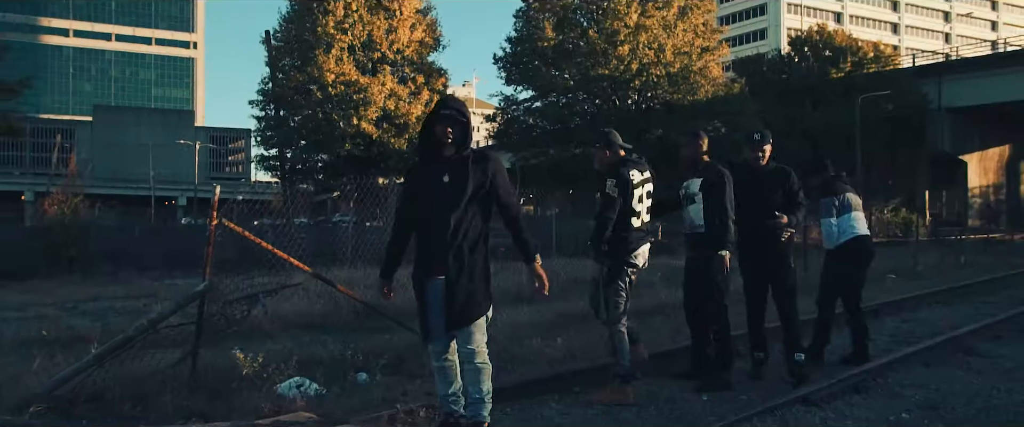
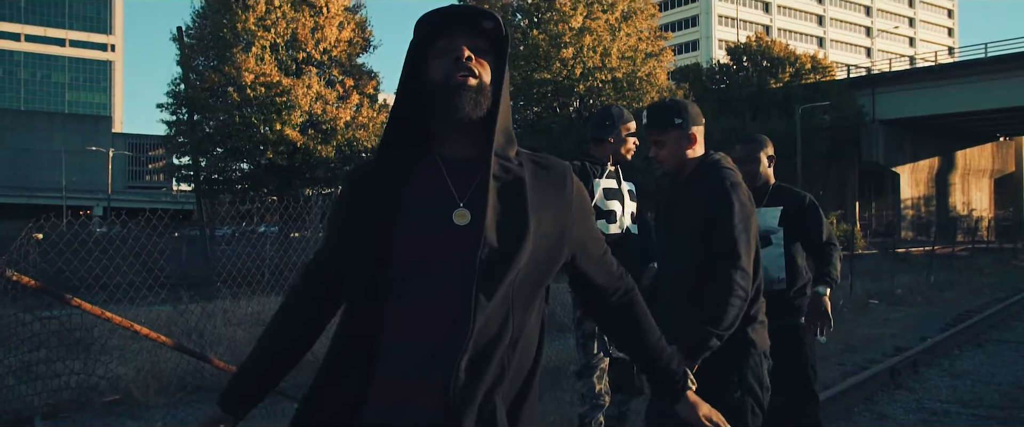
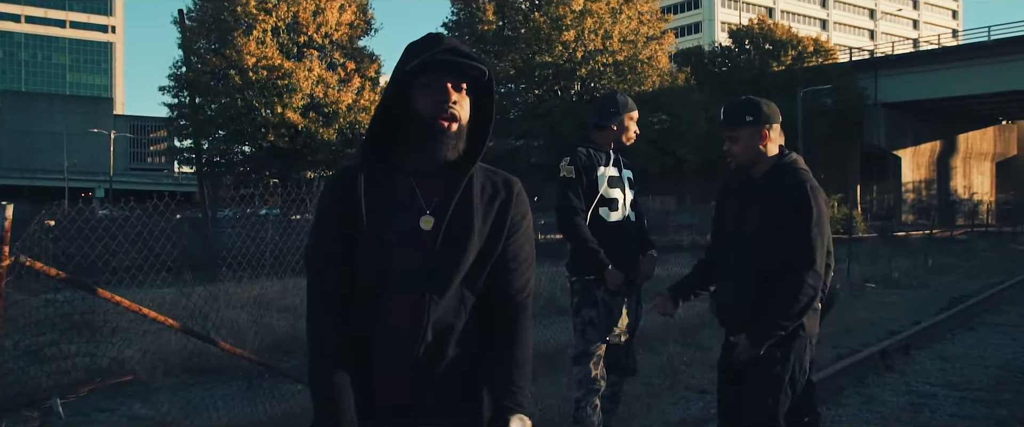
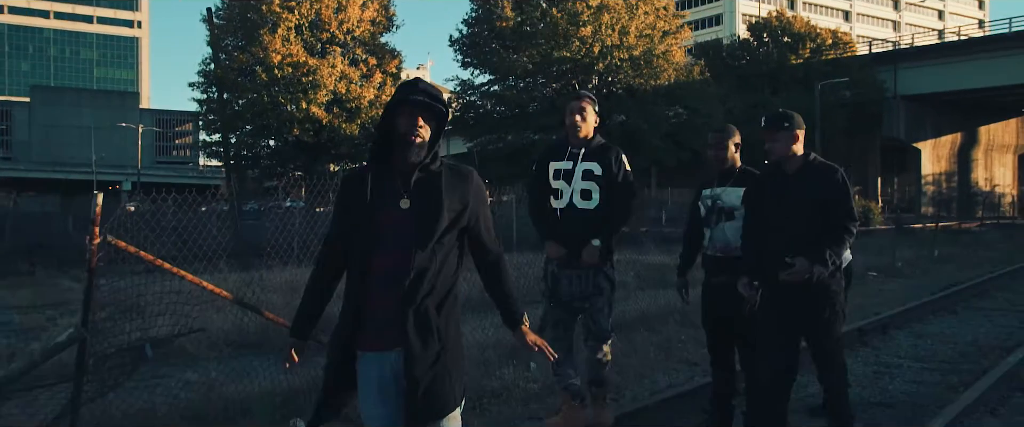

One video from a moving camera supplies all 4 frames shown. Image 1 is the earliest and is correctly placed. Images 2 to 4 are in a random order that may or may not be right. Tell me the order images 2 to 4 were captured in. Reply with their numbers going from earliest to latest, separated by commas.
4, 3, 2
